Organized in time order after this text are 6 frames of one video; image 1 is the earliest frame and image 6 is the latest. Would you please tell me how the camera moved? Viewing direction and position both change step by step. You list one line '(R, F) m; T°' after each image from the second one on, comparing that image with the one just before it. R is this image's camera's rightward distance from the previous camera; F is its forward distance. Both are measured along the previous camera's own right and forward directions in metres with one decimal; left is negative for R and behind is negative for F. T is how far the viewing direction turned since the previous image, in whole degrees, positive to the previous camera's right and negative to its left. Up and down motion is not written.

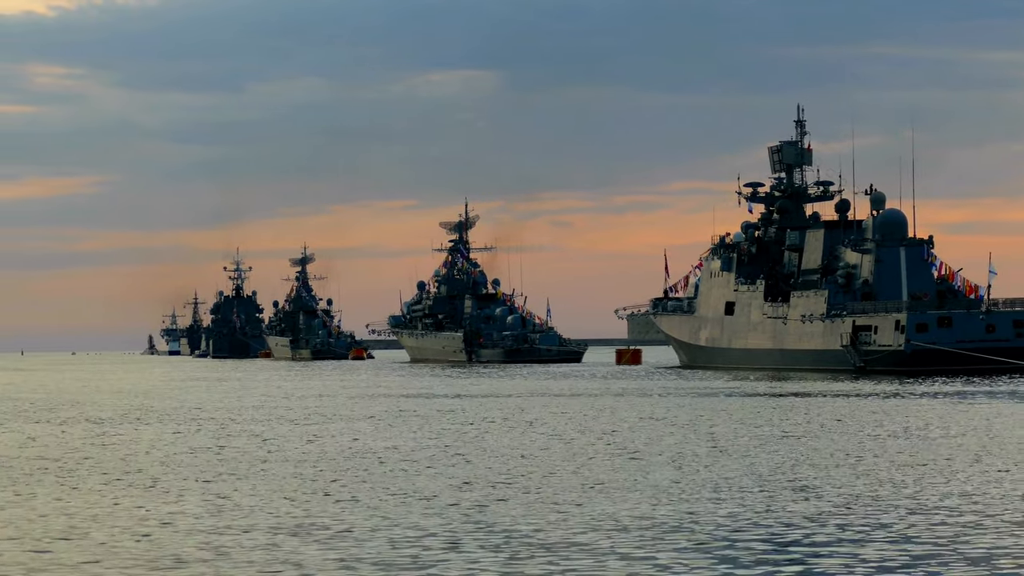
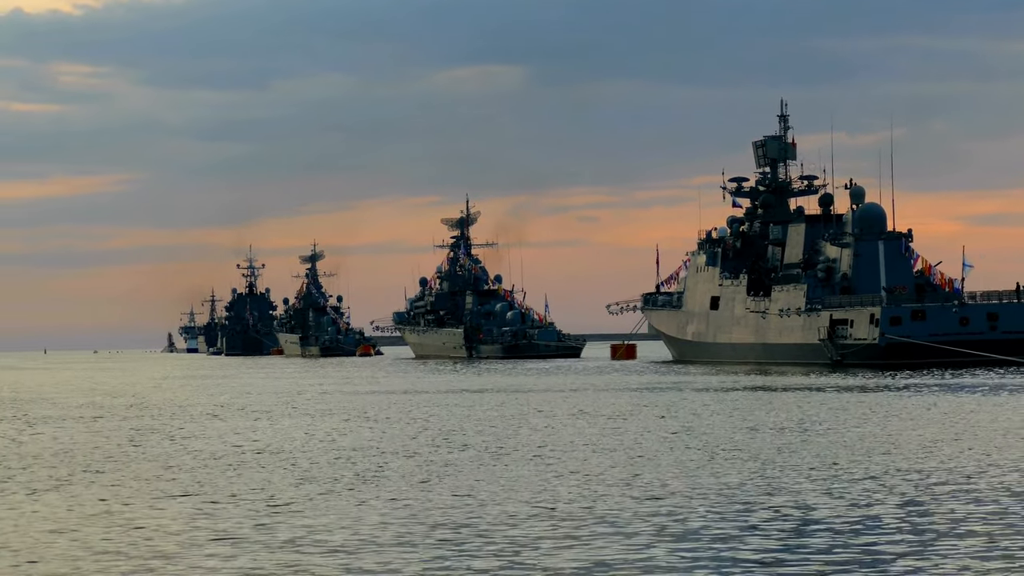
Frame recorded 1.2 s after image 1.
(+1.7, -0.5) m; -1°
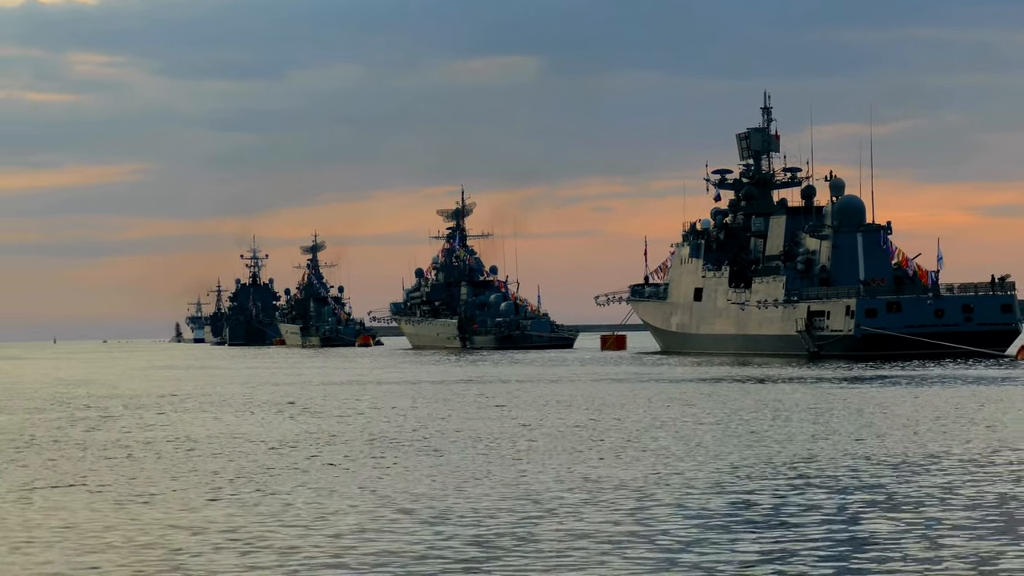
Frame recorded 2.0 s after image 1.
(+1.2, -0.4) m; 0°
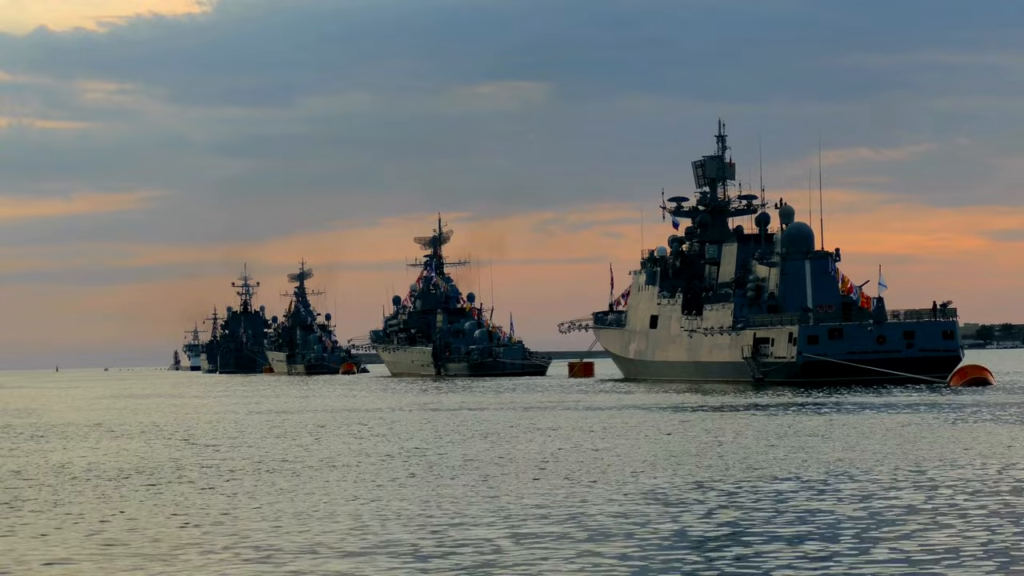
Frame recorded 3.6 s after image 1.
(+2.3, -0.2) m; 0°
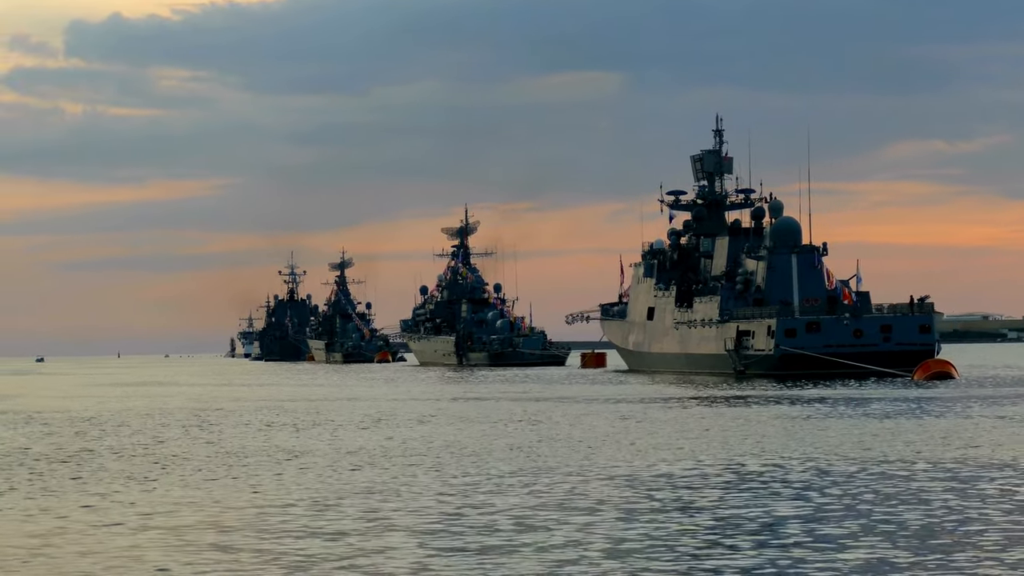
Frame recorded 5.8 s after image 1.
(+3.0, -1.2) m; -2°
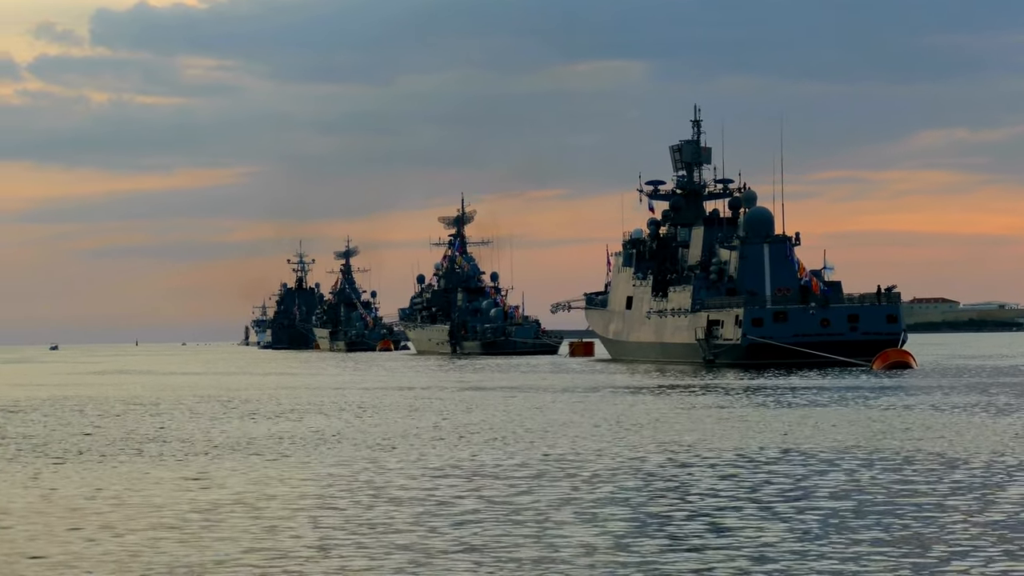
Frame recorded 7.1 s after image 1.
(+1.9, -0.4) m; -1°
